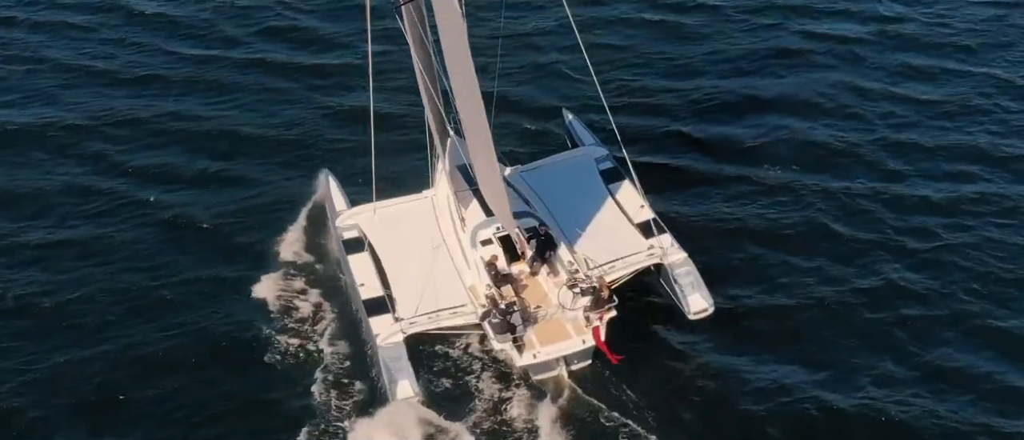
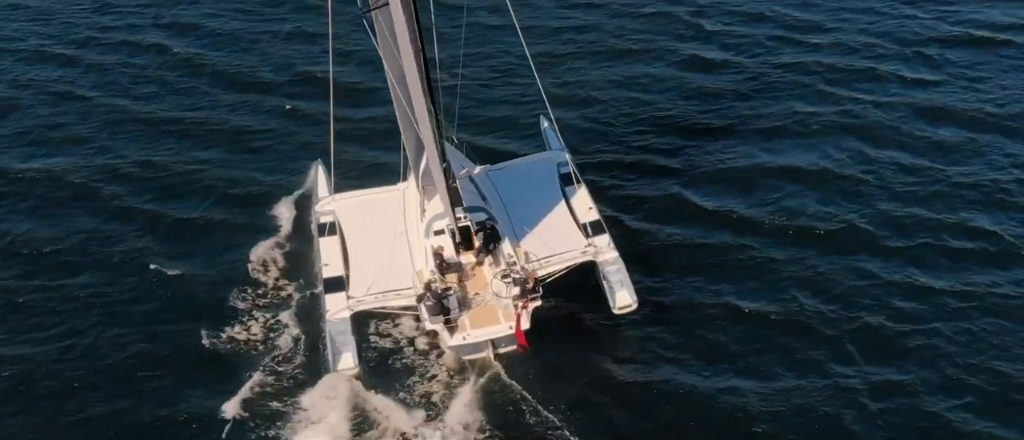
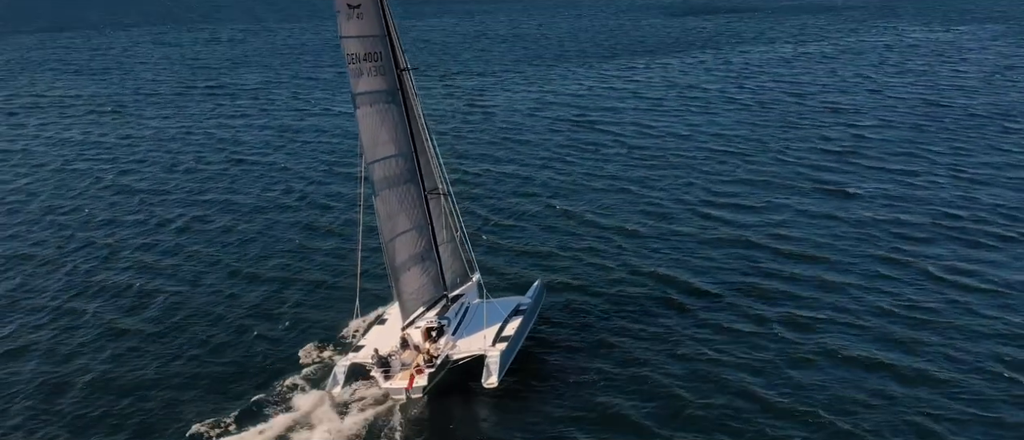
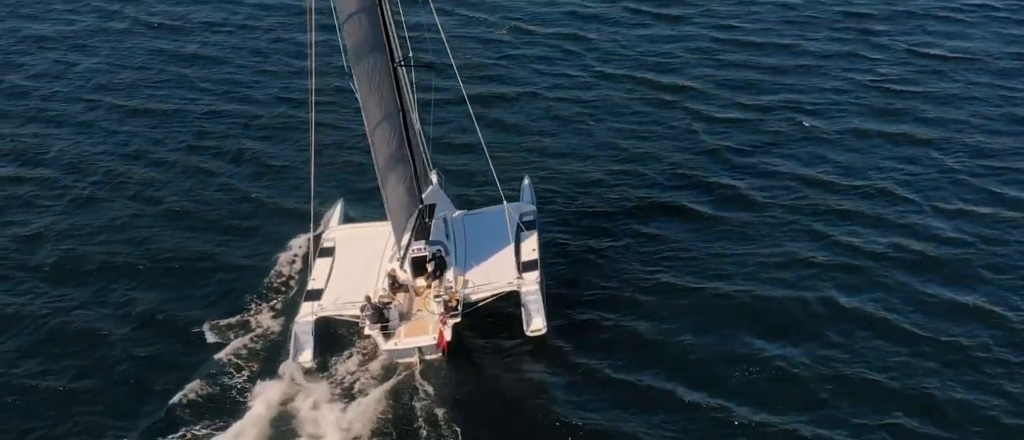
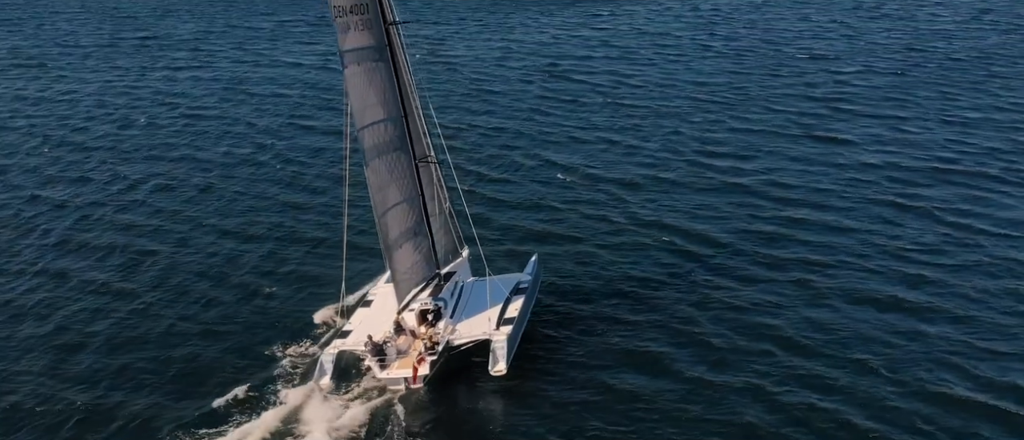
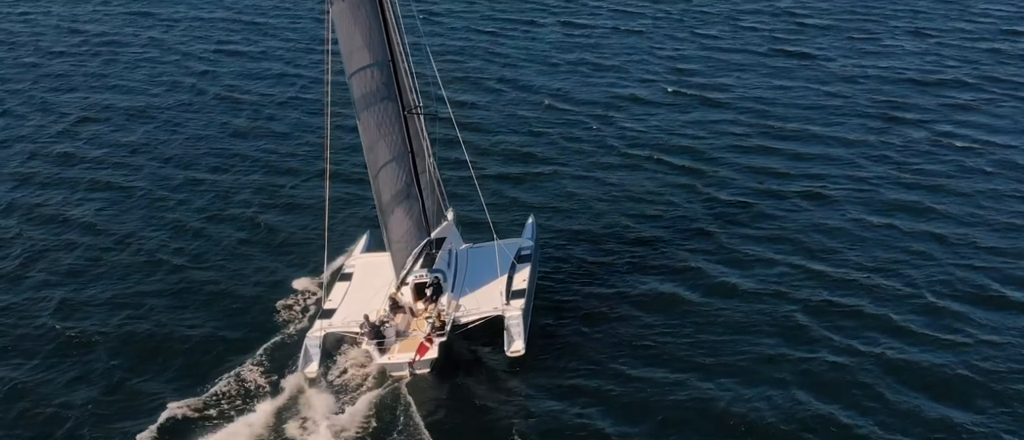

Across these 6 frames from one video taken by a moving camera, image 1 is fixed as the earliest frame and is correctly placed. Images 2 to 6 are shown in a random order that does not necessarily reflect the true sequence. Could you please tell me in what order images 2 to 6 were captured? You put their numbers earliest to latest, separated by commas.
2, 4, 6, 5, 3
